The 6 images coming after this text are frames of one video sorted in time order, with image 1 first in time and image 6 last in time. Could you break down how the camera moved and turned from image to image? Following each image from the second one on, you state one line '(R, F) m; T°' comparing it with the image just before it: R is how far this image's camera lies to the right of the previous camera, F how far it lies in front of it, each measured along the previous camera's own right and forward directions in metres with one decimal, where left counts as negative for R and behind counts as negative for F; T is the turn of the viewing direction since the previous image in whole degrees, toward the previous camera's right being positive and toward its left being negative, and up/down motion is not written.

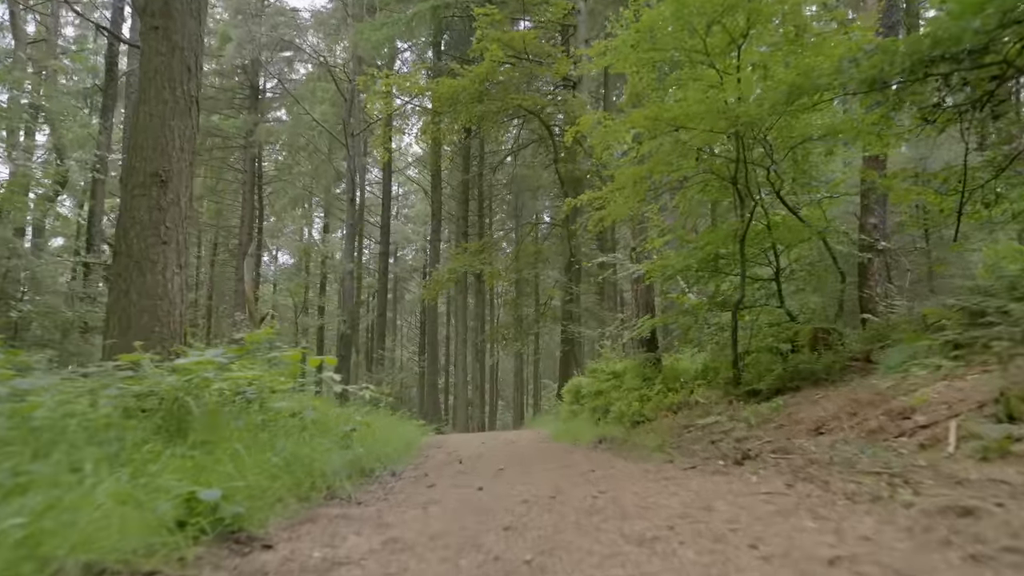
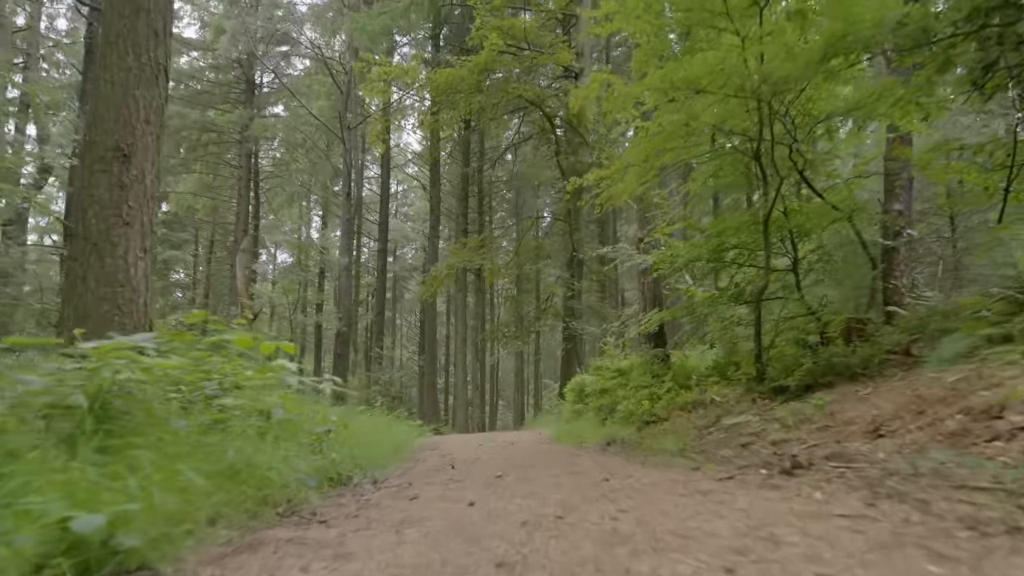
(0.0, +0.5) m; 0°
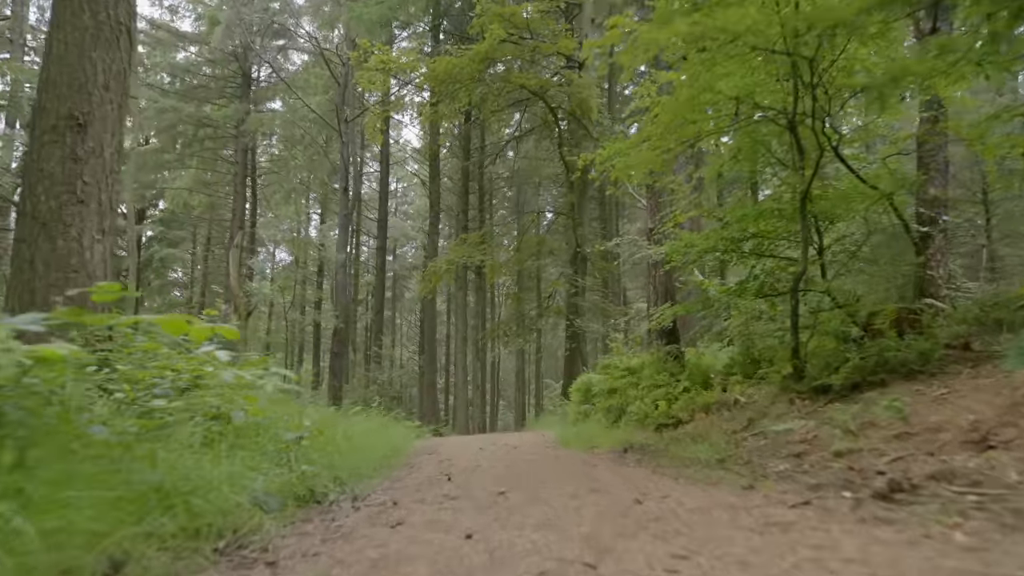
(0.0, +0.6) m; 0°
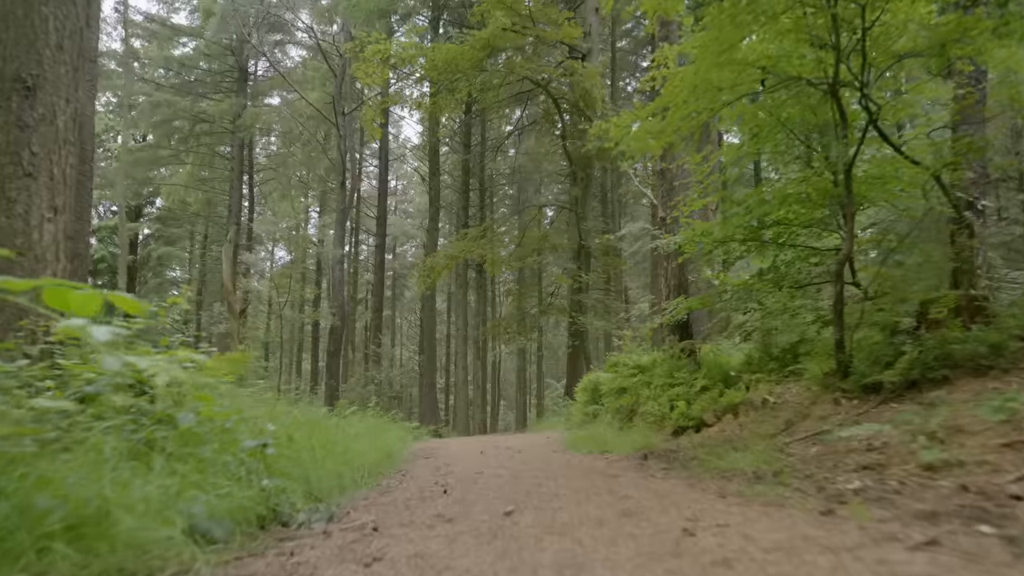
(0.0, +0.5) m; 0°
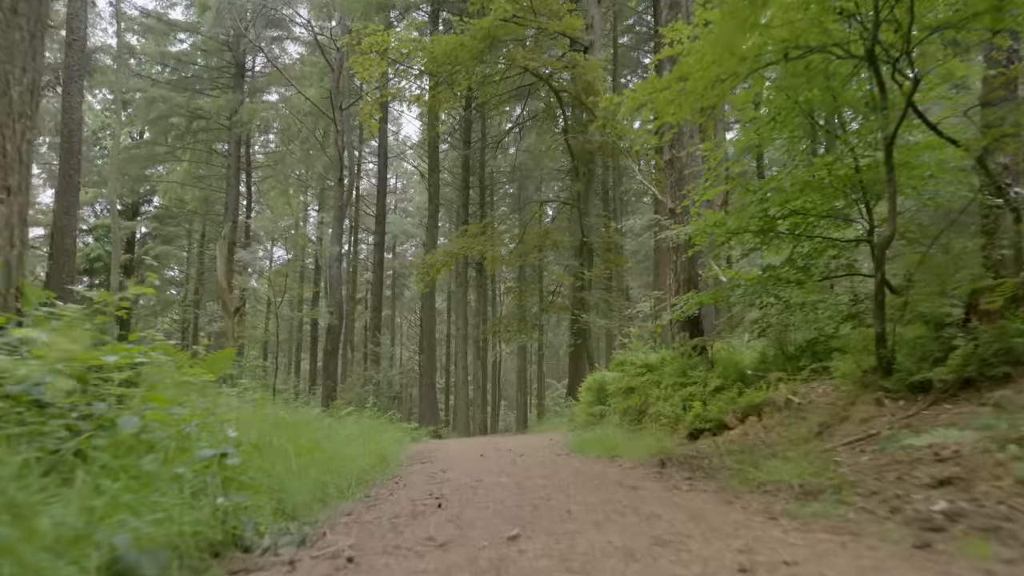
(0.0, +0.4) m; 0°
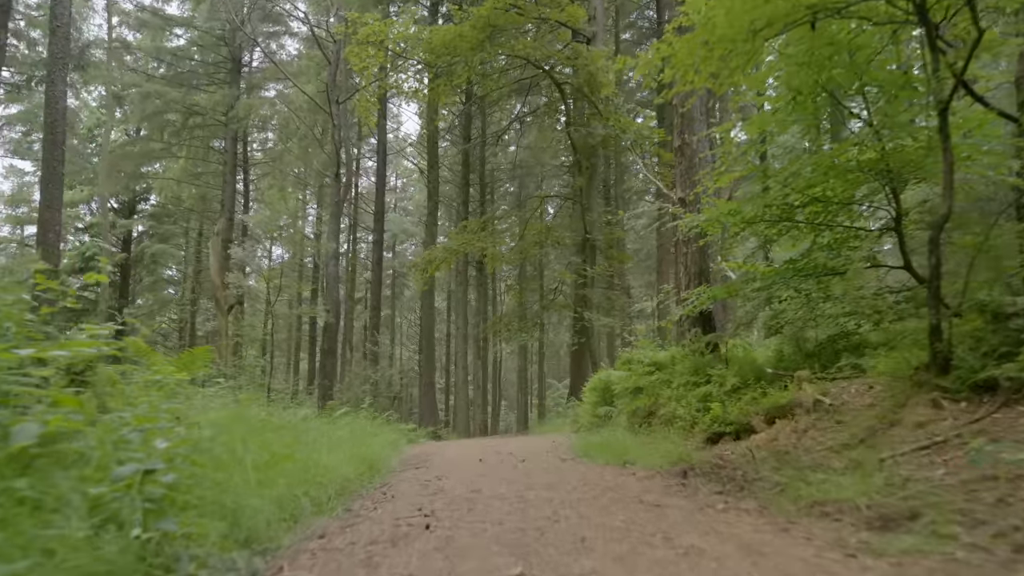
(0.0, +0.4) m; 0°
